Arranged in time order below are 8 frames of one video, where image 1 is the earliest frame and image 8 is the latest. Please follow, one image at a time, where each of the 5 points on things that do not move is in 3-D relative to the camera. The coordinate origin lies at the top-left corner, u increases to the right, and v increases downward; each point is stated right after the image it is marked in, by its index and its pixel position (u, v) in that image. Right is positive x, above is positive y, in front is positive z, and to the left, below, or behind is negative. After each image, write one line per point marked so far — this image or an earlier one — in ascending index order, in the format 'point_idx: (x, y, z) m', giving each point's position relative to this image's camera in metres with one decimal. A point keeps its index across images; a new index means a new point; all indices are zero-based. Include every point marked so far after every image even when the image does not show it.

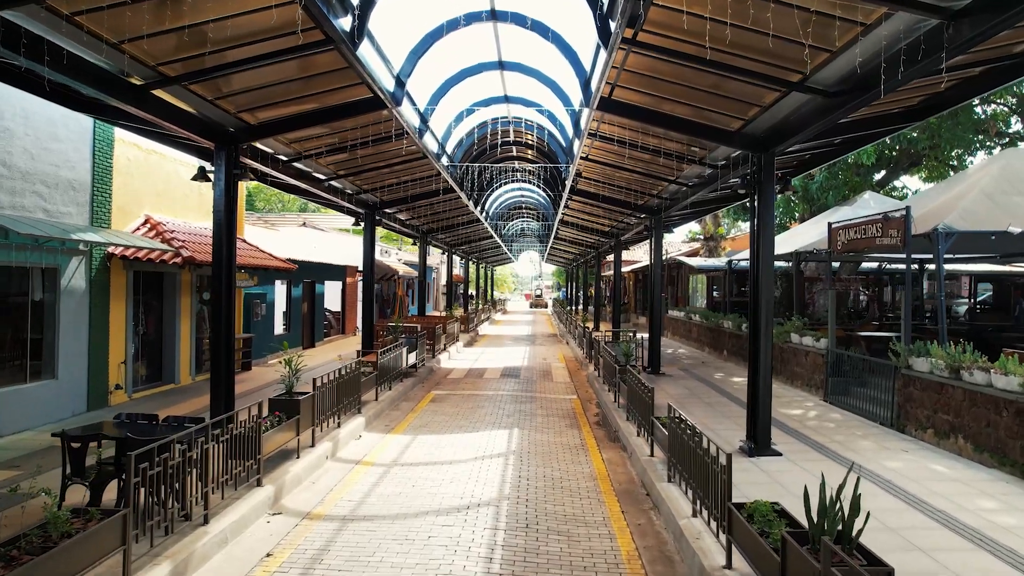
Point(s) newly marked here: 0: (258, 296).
0: (-5.3, -0.2, +13.7) m
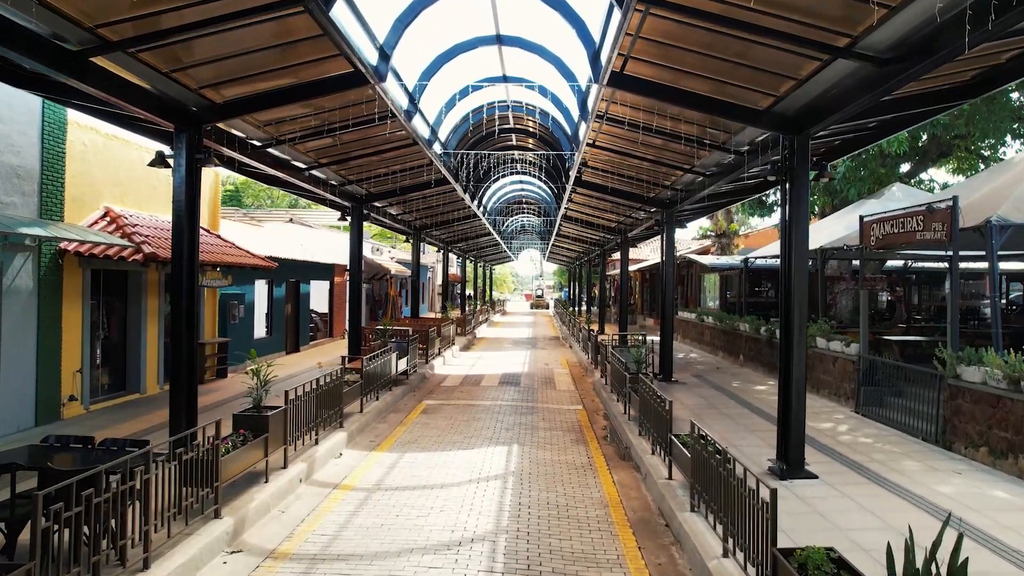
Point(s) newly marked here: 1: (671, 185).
0: (-5.4, -0.2, +12.6) m
1: (+2.9, +1.9, +11.8) m
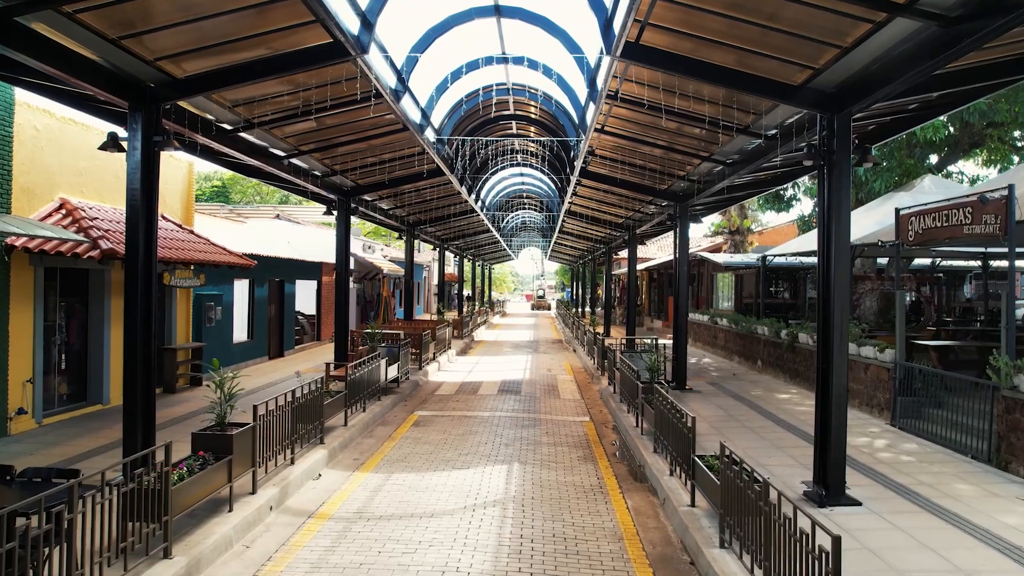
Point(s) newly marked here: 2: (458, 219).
0: (-5.4, -0.2, +11.6) m
1: (+2.9, +1.9, +10.8) m
2: (-1.4, +1.8, +16.6) m
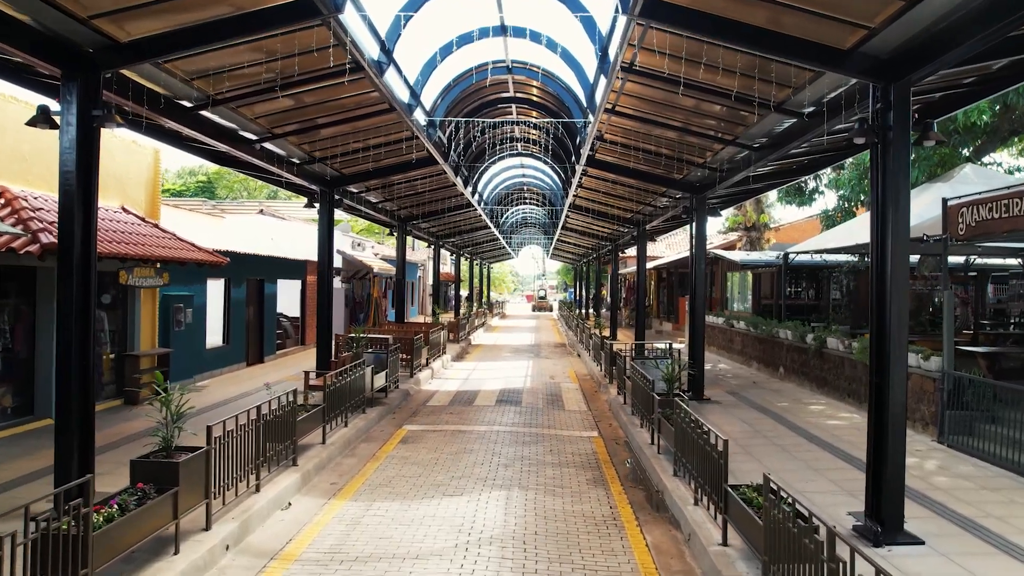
0: (-5.4, -0.2, +10.5) m
1: (+2.9, +1.9, +9.8) m
2: (-1.4, +1.8, +15.5) m
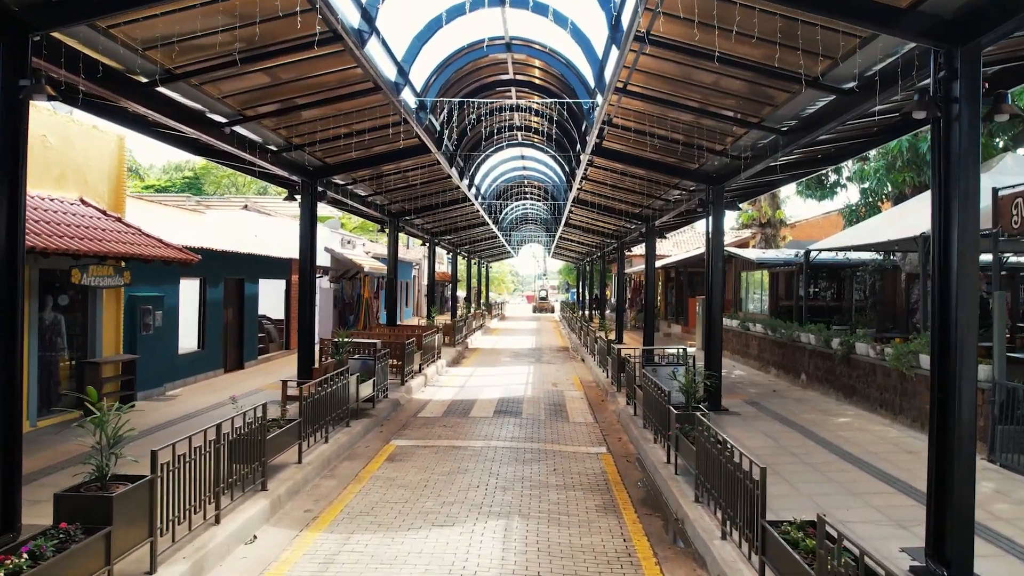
0: (-5.4, -0.2, +9.6) m
1: (+2.9, +1.9, +8.9) m
2: (-1.4, +1.8, +14.6) m
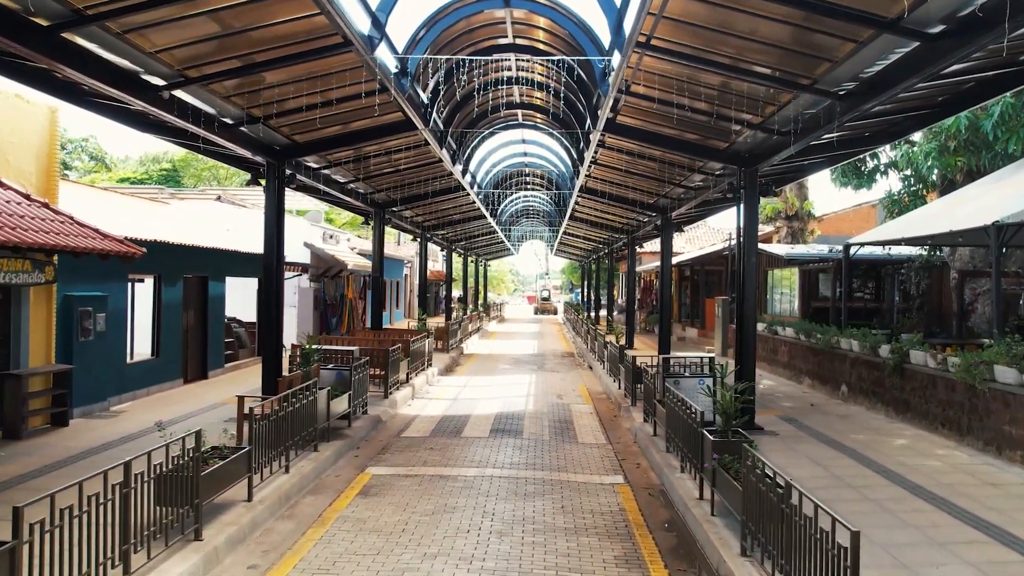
0: (-5.4, -0.2, +8.3) m
1: (+2.9, +1.9, +7.5) m
2: (-1.4, +1.8, +13.3) m
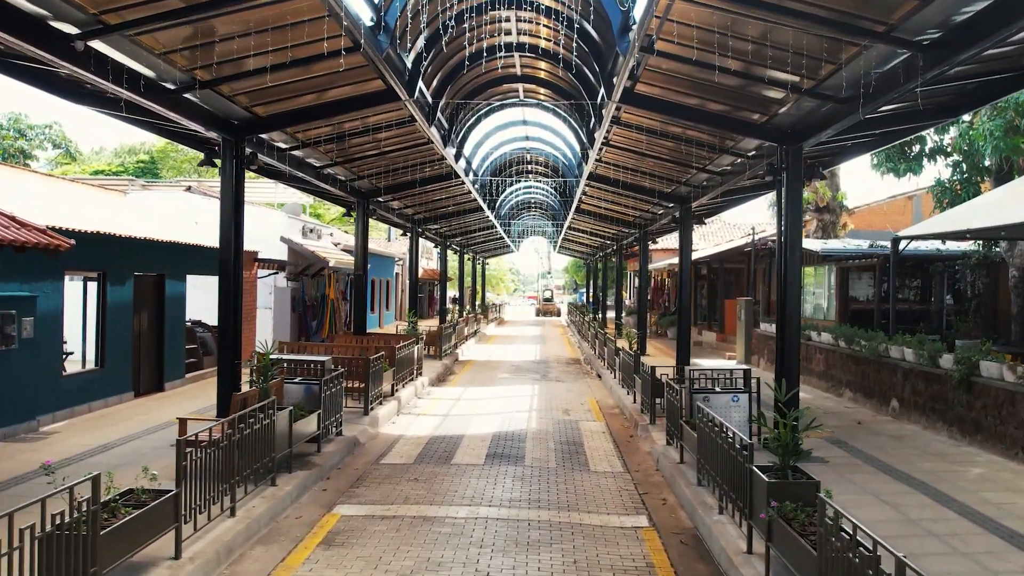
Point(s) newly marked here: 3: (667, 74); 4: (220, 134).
0: (-5.4, -0.2, +7.0) m
1: (+2.9, +1.9, +6.2) m
2: (-1.4, +1.8, +12.0) m
3: (+1.6, +2.2, +6.8) m
4: (-3.1, +1.7, +7.0) m
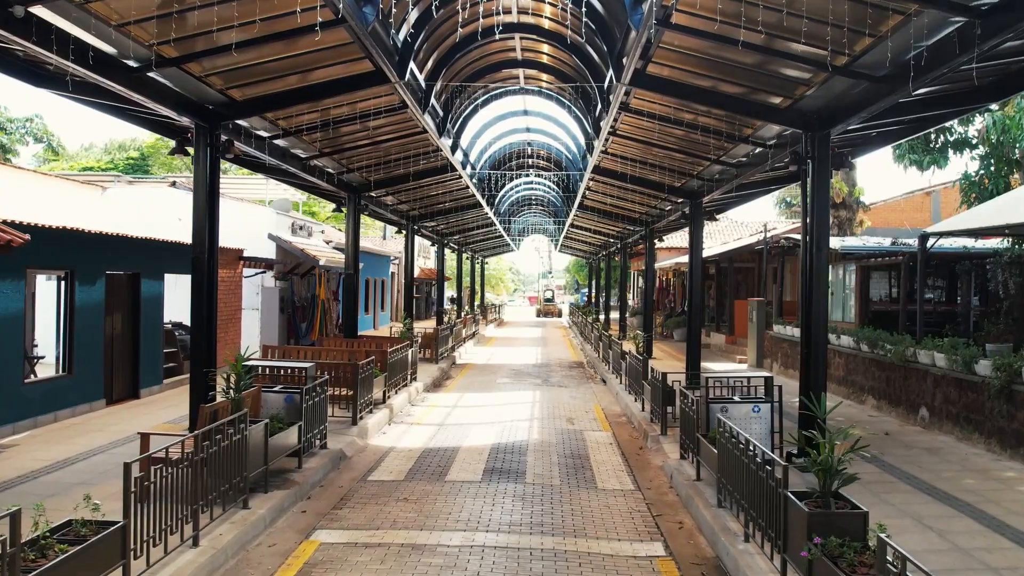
0: (-5.4, -0.2, +6.4) m
1: (+2.9, +1.9, +5.6) m
2: (-1.4, +1.8, +11.4) m
3: (+1.6, +2.2, +6.1) m
4: (-3.1, +1.7, +6.4) m
